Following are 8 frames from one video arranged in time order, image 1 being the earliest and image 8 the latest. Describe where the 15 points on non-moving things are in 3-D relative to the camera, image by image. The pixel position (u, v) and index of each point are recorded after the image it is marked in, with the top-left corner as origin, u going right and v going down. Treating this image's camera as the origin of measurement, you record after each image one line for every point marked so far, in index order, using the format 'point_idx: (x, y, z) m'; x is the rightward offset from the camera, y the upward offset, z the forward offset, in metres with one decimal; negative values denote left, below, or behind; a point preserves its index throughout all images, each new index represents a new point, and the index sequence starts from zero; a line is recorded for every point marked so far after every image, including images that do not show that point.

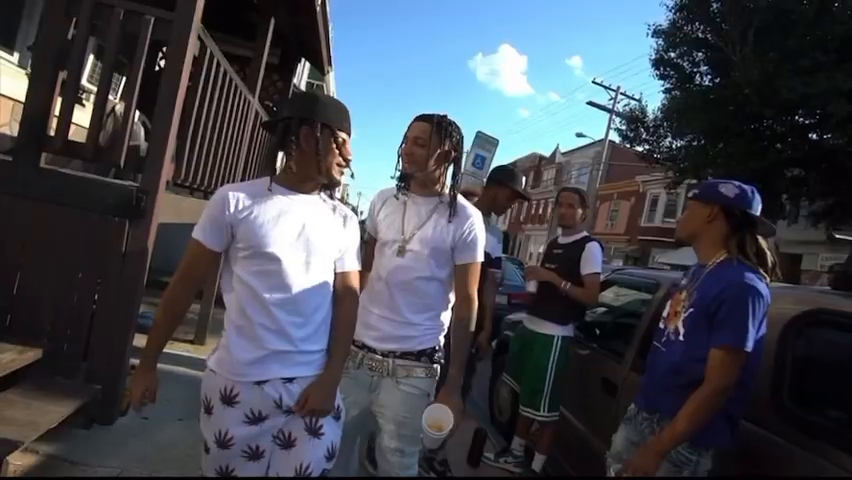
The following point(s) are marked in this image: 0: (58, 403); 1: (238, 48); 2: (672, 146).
0: (-2.1, -0.9, +2.7) m
1: (-2.5, +2.7, +6.6) m
2: (+10.3, +3.9, +19.7) m
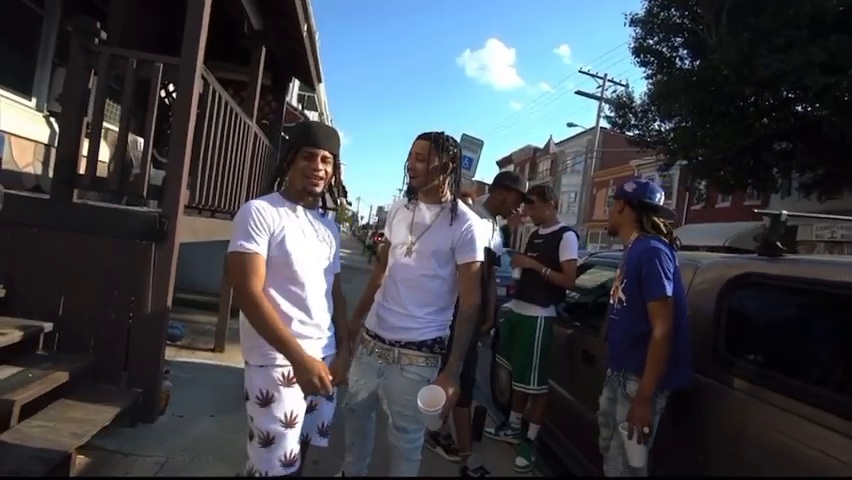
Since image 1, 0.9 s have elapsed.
0: (-2.1, -1.1, +3.2) m
1: (-2.8, +2.5, +7.0) m
2: (+10.0, +4.7, +20.0) m
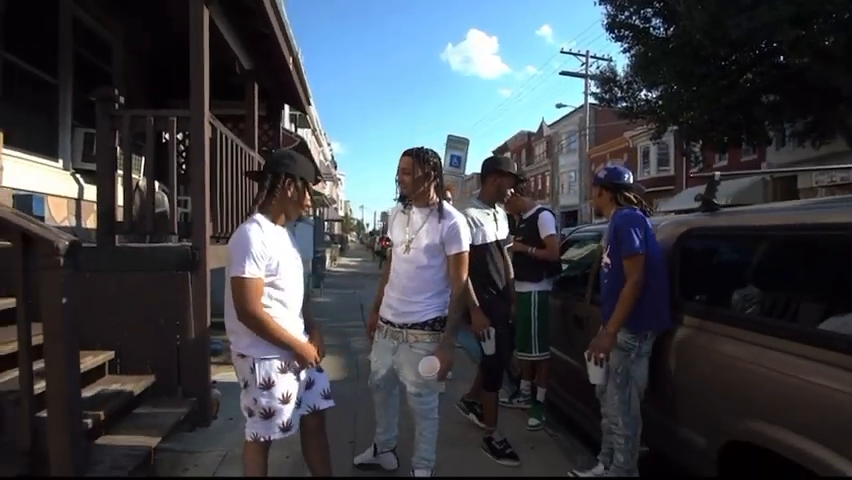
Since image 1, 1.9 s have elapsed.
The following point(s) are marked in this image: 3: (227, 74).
0: (-2.0, -1.3, +3.7) m
1: (-3.1, +2.1, +7.5) m
2: (+9.5, +6.1, +20.3) m
3: (-2.9, +2.4, +6.9) m
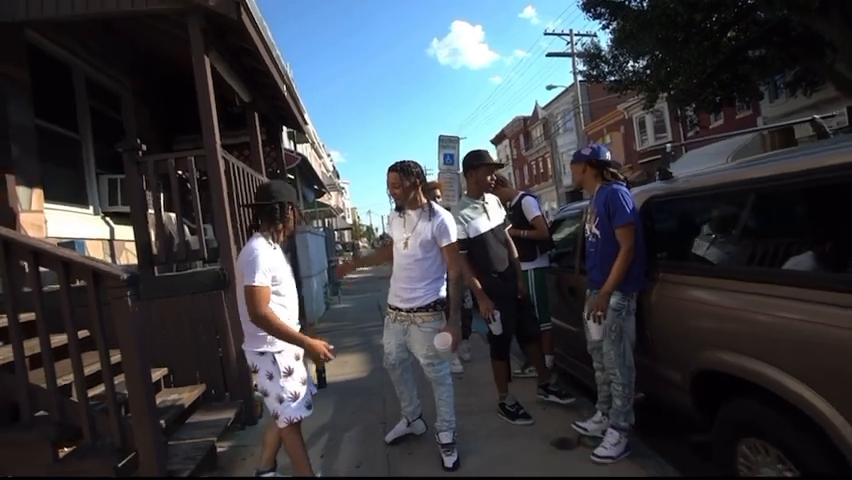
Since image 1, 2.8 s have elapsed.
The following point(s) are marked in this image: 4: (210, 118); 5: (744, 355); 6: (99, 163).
0: (-1.8, -1.5, +4.3) m
1: (-3.2, +1.7, +8.1) m
2: (+9.0, +7.4, +20.6) m
3: (-3.1, +2.1, +7.5) m
4: (-2.2, +1.2, +4.8) m
5: (+1.8, -0.7, +2.6) m
6: (-4.4, +1.1, +6.5) m
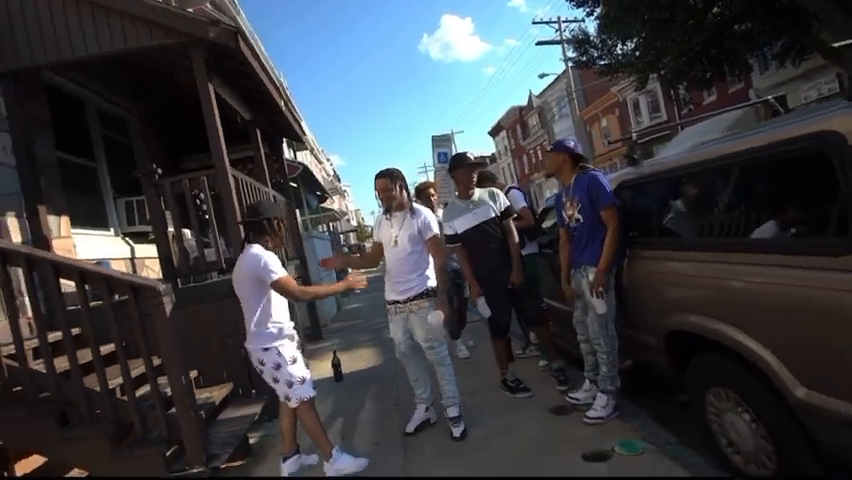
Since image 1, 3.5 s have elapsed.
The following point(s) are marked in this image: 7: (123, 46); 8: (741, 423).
0: (-1.7, -1.6, +4.7) m
1: (-3.3, +1.6, +8.5) m
2: (+8.6, +8.2, +20.8) m
3: (-3.3, +1.9, +7.9) m
4: (-2.3, +1.1, +5.2) m
5: (+1.8, -0.5, +3.0) m
6: (-4.5, +0.8, +6.9) m
7: (-3.1, +2.0, +4.9) m
8: (+1.9, -1.1, +2.9) m
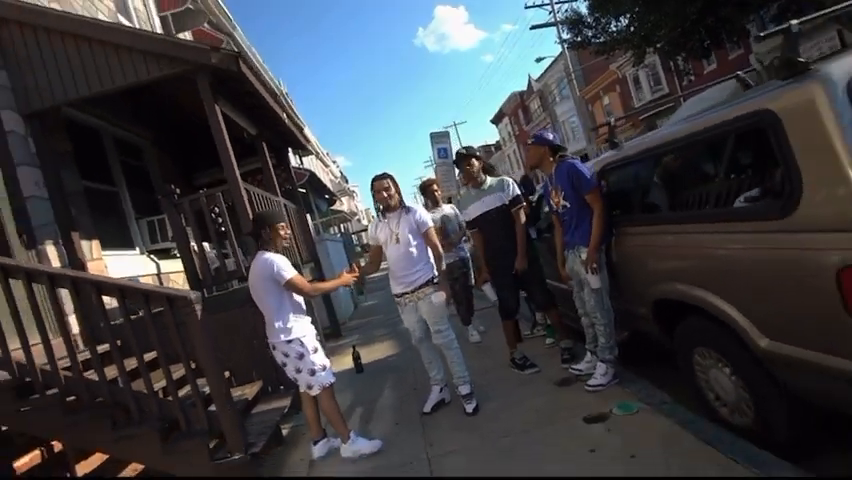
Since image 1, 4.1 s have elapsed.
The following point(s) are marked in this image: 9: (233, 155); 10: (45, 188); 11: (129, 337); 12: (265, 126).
0: (-1.5, -1.7, +5.1) m
1: (-3.3, +1.4, +8.9) m
2: (+8.4, +9.2, +20.8) m
3: (-3.3, +1.7, +8.3) m
4: (-2.3, +1.0, +5.6) m
5: (+1.8, -0.3, +3.3) m
6: (-4.5, +0.5, +7.3) m
7: (-3.2, +1.8, +5.3) m
8: (+2.0, -0.9, +3.2) m
9: (-2.3, +1.0, +5.6) m
10: (-4.4, +0.6, +5.5) m
11: (-2.4, -0.8, +3.8) m
12: (-2.7, +1.9, +7.9) m
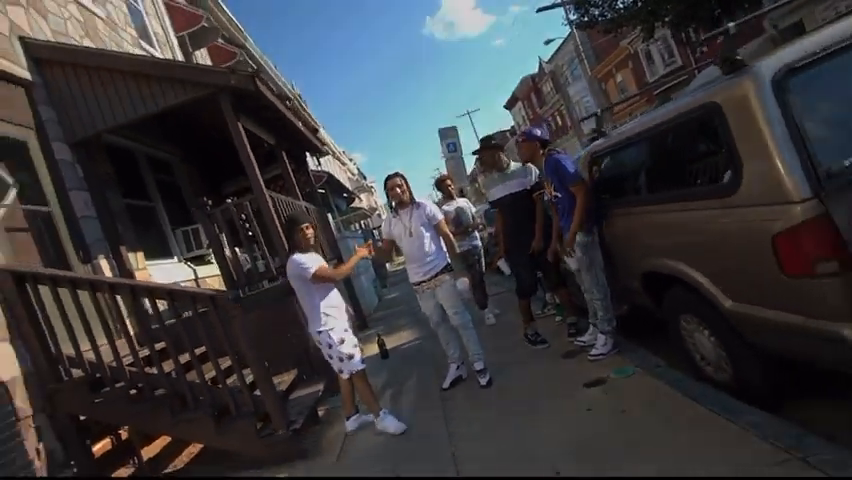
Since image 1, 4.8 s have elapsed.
0: (-1.3, -1.7, +5.6) m
1: (-3.1, +1.3, +9.5) m
2: (+8.6, +10.1, +20.7) m
3: (-3.1, +1.7, +8.8) m
4: (-2.2, +0.9, +6.1) m
5: (+1.9, -0.1, +3.6) m
6: (-4.3, +0.3, +8.0) m
7: (-3.2, +1.7, +5.8) m
8: (+2.1, -0.7, +3.6) m
9: (-2.2, +0.9, +6.1) m
10: (-4.3, +0.4, +6.1) m
11: (-2.3, -0.9, +4.4) m
12: (-2.6, +1.9, +8.4) m
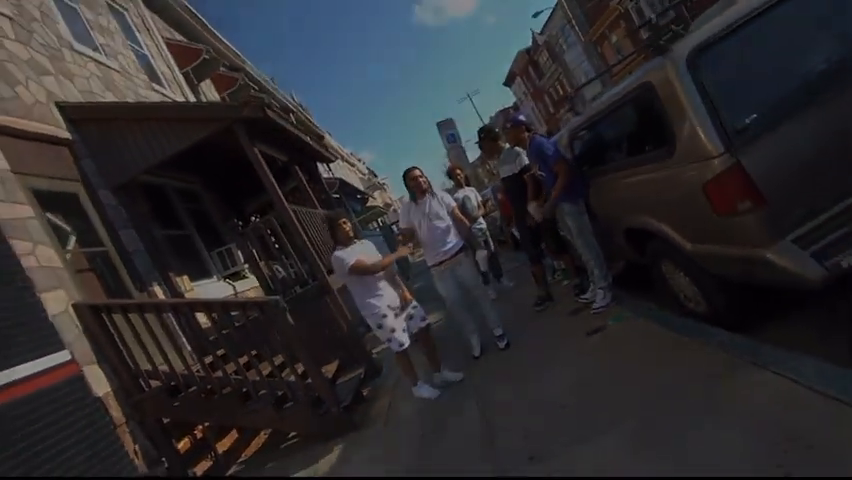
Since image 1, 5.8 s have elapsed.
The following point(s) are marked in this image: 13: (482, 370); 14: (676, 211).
0: (-0.9, -1.7, +6.3) m
1: (-3.0, +1.1, +10.2) m
2: (+7.8, +11.7, +20.7) m
3: (-3.1, +1.4, +9.5) m
4: (-2.2, +0.8, +6.8) m
5: (+1.9, +0.2, +4.2) m
6: (-4.0, -0.1, +8.8) m
7: (-3.3, +1.4, +6.5) m
8: (+2.2, -0.3, +4.1) m
9: (-2.2, +0.8, +6.8) m
10: (-4.2, 0.0, +6.9) m
11: (-2.0, -1.1, +5.1) m
12: (-2.5, +1.7, +9.1) m
13: (+0.6, -1.4, +5.1) m
14: (+2.0, +0.2, +3.7) m
